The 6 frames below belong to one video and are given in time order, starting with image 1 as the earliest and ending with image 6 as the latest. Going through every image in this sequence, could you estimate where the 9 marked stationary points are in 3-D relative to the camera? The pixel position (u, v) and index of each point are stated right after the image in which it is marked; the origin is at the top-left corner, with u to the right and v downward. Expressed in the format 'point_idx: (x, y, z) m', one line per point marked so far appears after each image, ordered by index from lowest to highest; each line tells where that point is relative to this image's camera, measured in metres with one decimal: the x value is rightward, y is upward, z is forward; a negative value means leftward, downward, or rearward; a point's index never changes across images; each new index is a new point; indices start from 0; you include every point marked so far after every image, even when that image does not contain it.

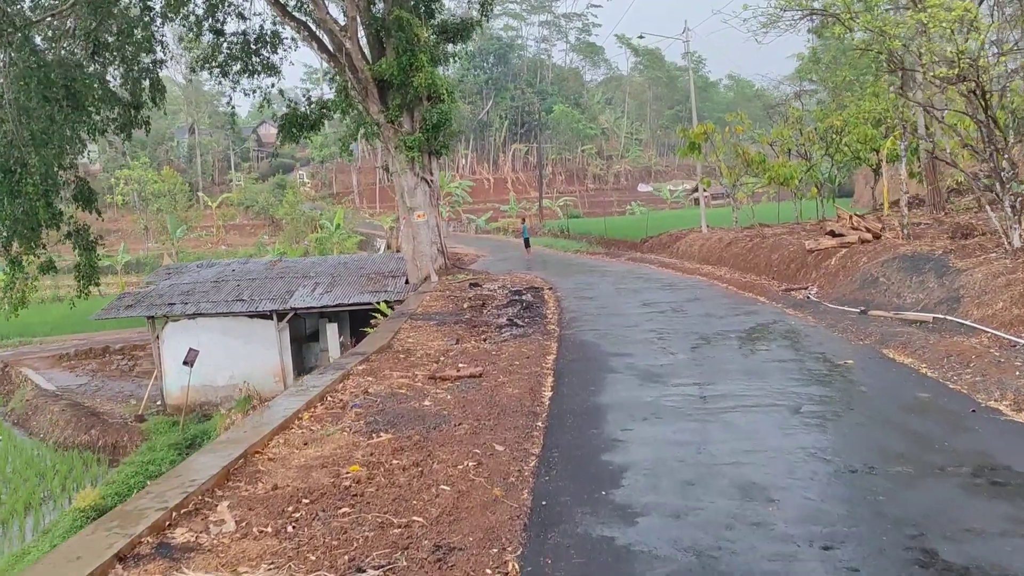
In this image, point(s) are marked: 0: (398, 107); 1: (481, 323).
0: (-2.7, +4.2, +17.2) m
1: (-0.4, -0.5, +9.5) m
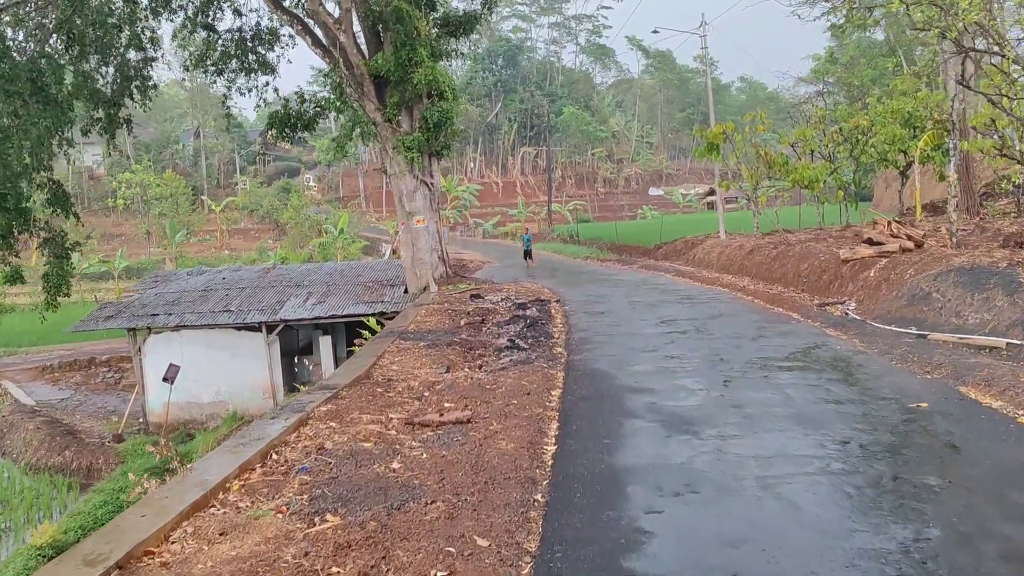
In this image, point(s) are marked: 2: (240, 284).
0: (-2.5, +4.0, +16.1) m
1: (-0.4, -0.7, +8.4) m
2: (-6.8, +0.1, +18.2) m
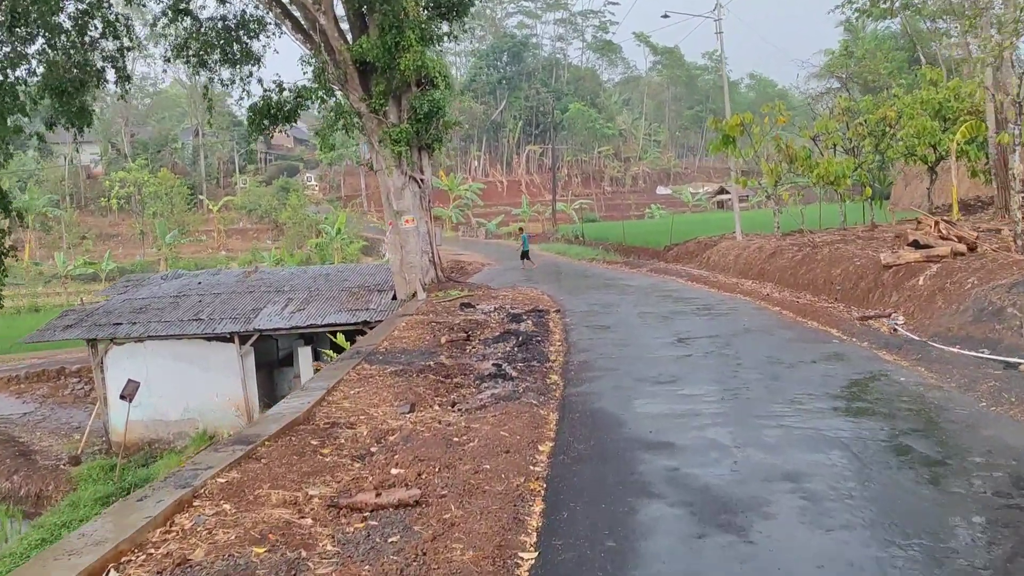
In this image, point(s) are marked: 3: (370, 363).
0: (-2.6, +3.9, +14.6) m
1: (-0.5, -0.8, +6.9) m
2: (-6.8, 0.0, +16.8) m
3: (-1.4, -0.8, +7.4) m
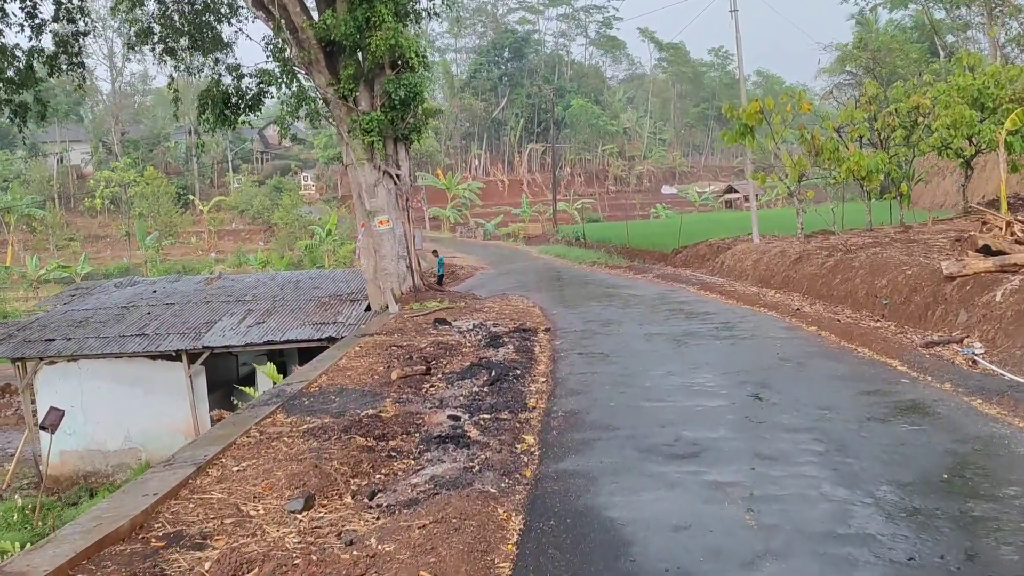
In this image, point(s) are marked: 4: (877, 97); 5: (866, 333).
0: (-2.8, +3.7, +12.8) m
1: (-0.8, -1.0, +5.1) m
2: (-7.0, -0.2, +15.0) m
3: (-1.7, -1.0, +5.6) m
4: (+9.0, +4.7, +18.1) m
5: (+3.9, -0.5, +8.1) m
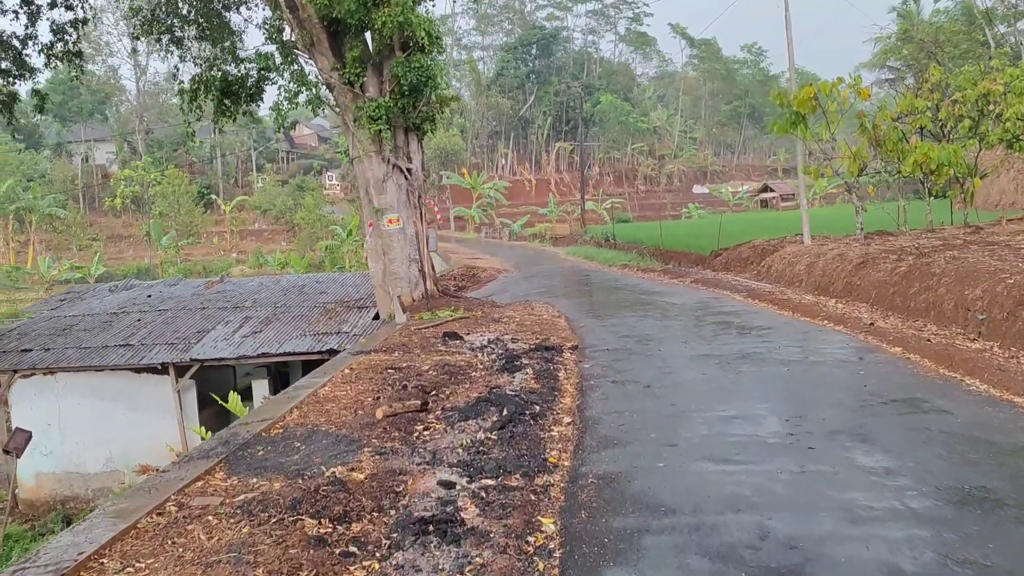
0: (-2.5, +3.6, +11.5) m
1: (-0.7, -1.1, +3.7) m
2: (-6.6, -0.3, +13.9) m
3: (-1.6, -1.1, +4.2) m
4: (+9.6, +4.6, +16.4) m
5: (+4.0, -0.6, +6.5) m
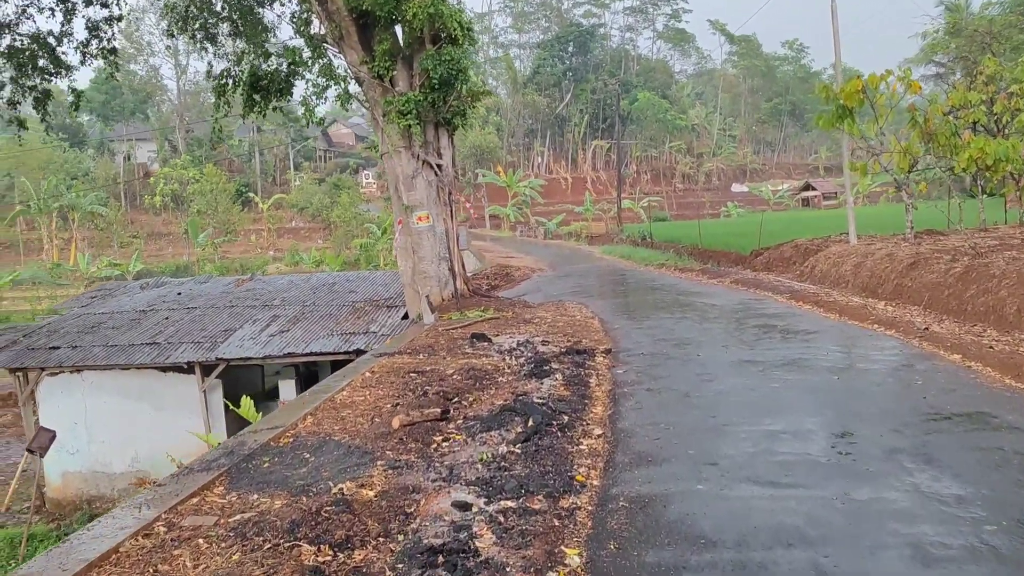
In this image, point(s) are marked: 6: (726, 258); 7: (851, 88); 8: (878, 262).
0: (-2.0, +3.6, +11.2) m
1: (-0.6, -1.1, +3.4) m
2: (-6.0, -0.2, +13.8) m
3: (-1.5, -1.1, +3.9) m
4: (+10.3, +4.5, +15.5) m
5: (+4.3, -0.7, +5.9) m
6: (+5.0, +0.7, +17.0) m
7: (+6.1, +3.6, +13.3) m
8: (+5.7, +0.4, +11.4) m
